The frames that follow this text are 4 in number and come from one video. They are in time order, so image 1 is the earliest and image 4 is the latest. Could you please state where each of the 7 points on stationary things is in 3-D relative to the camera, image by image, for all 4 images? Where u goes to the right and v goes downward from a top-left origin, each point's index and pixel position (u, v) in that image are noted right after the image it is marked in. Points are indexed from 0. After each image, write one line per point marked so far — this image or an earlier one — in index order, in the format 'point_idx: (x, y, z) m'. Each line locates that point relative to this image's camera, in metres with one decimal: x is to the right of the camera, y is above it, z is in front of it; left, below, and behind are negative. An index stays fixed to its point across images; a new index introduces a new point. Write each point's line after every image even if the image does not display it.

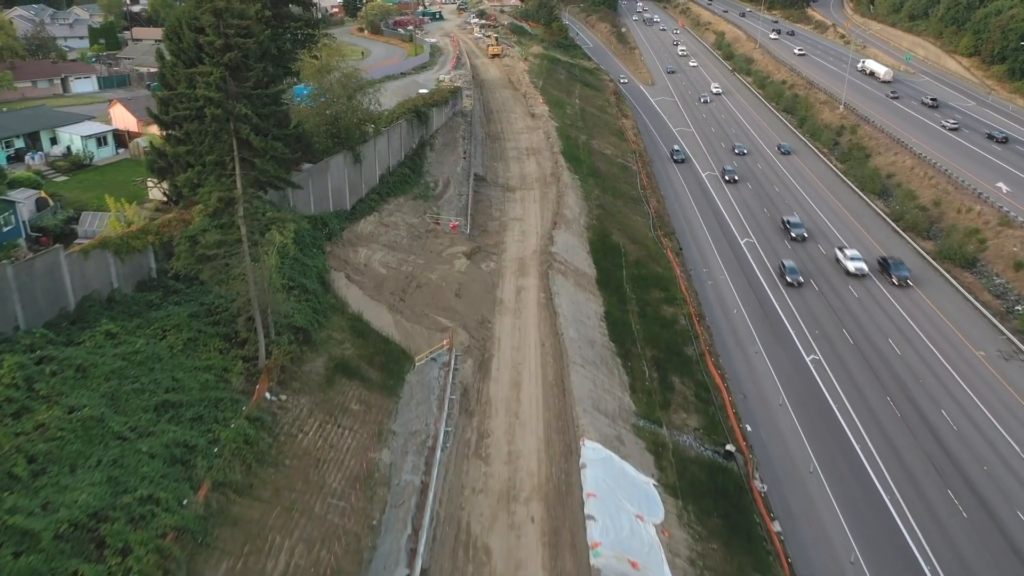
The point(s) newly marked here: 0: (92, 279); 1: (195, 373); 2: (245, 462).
0: (-11.9, +0.3, +18.7) m
1: (-8.3, -2.2, +17.3) m
2: (-6.5, -4.2, +16.0) m
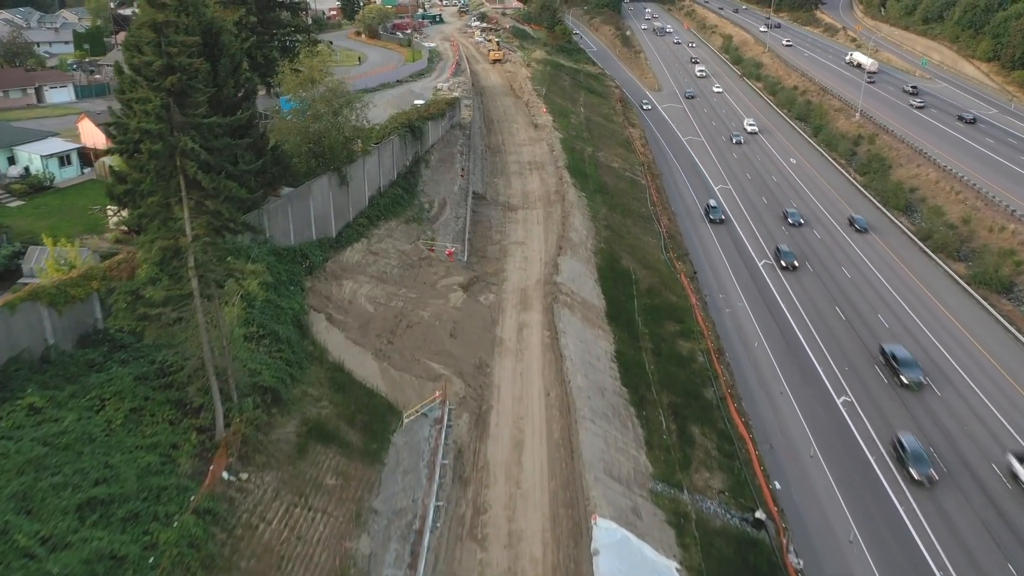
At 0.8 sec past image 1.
0: (-11.9, -1.2, +15.9) m
1: (-8.3, -3.7, +14.5) m
2: (-6.5, -5.7, +13.2) m
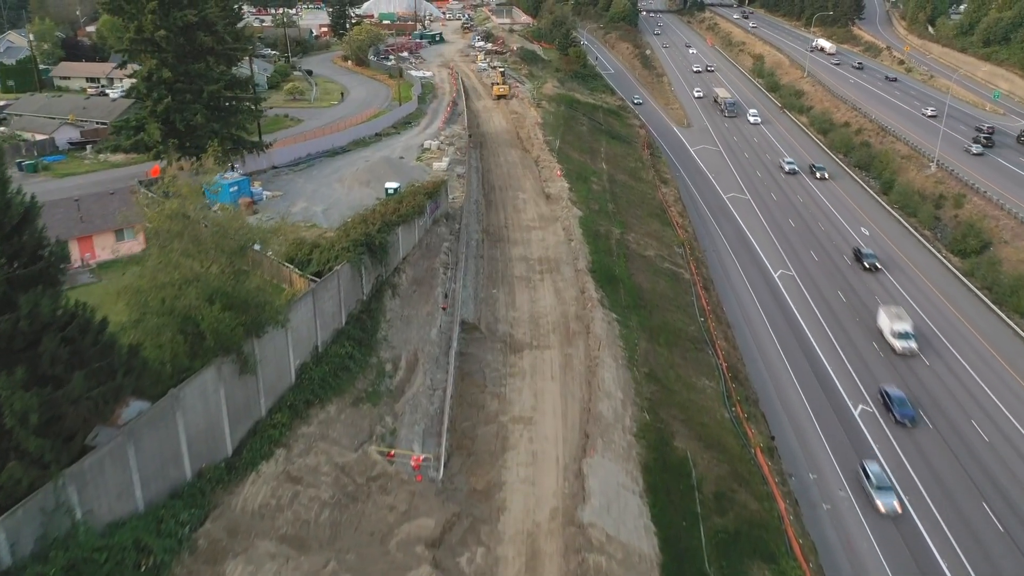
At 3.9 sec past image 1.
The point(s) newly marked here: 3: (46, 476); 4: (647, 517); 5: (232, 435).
0: (-12.0, -7.8, +5.3) m
1: (-8.5, -10.4, +3.9) m
2: (-6.7, -12.4, +2.5) m
3: (-9.2, -3.7, +13.0) m
4: (+4.1, -6.9, +20.0) m
5: (-7.5, -4.0, +17.7) m
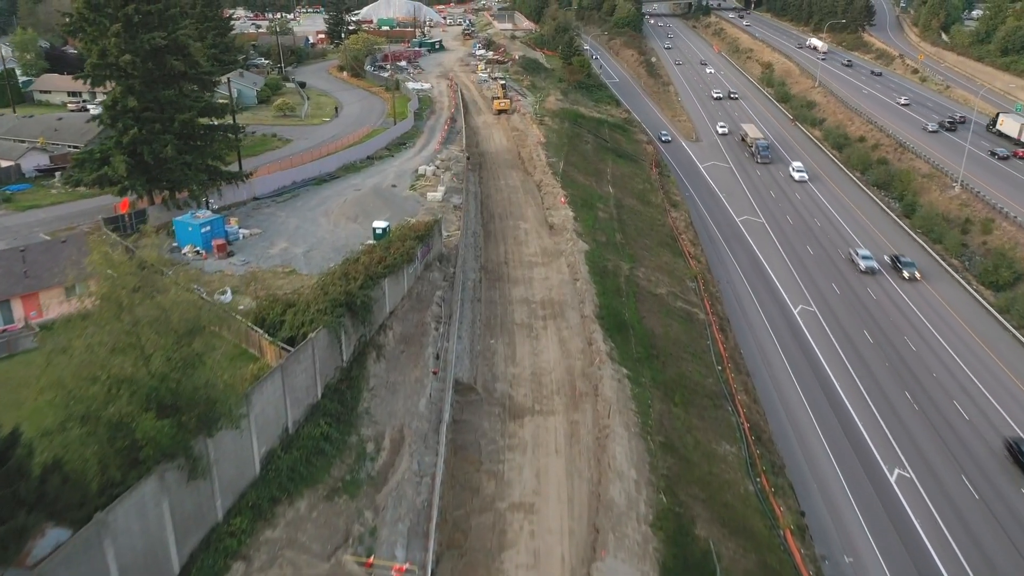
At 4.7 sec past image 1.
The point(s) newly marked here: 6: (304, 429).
0: (-12.1, -9.9, +2.6) m
1: (-8.6, -12.4, +1.1) m
2: (-6.8, -14.4, -0.3) m
3: (-9.3, -5.8, +10.3) m
4: (+4.0, -9.0, +17.2) m
5: (-7.6, -6.1, +14.9) m
6: (-6.0, -4.0, +18.8) m
